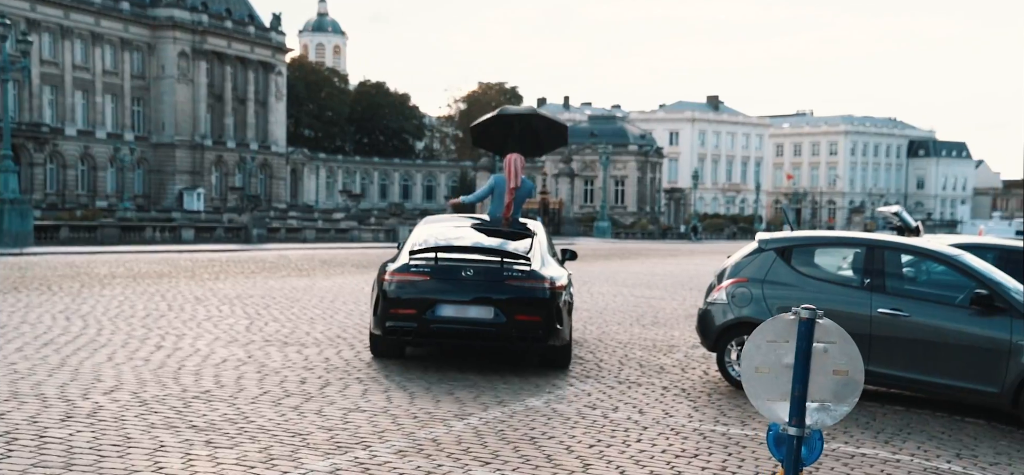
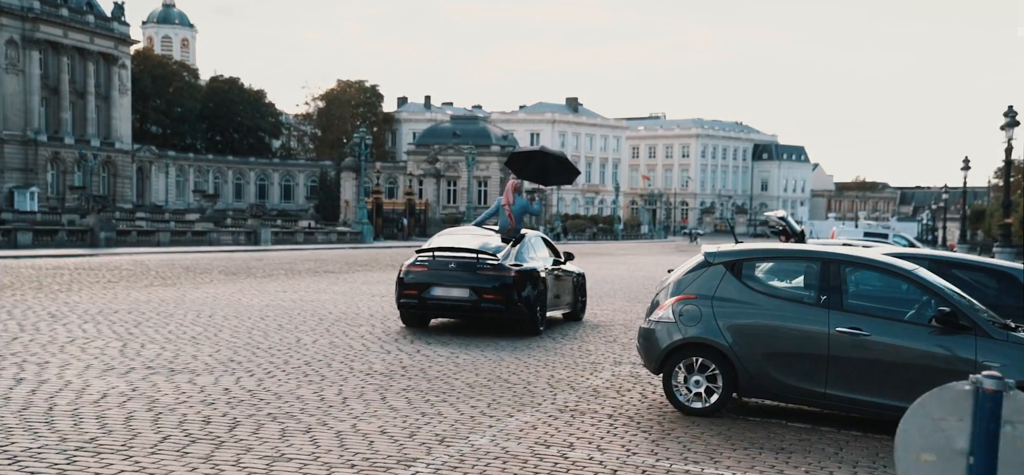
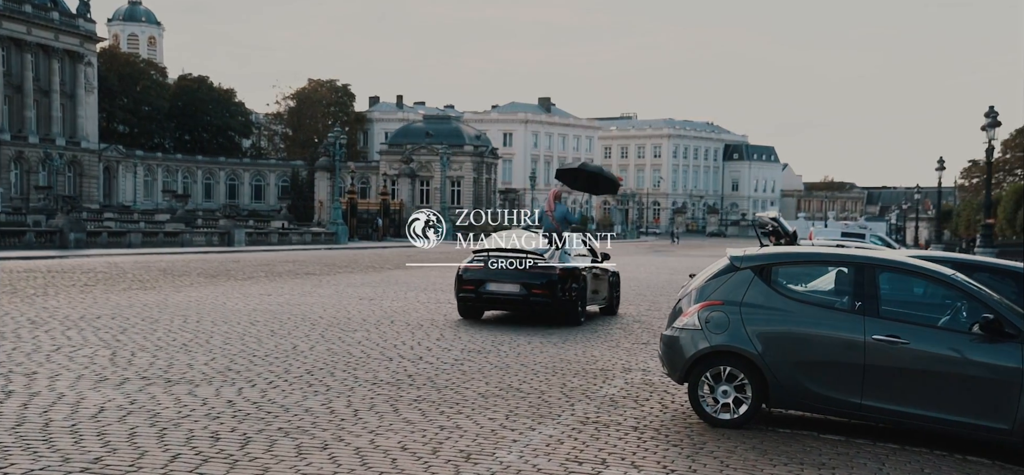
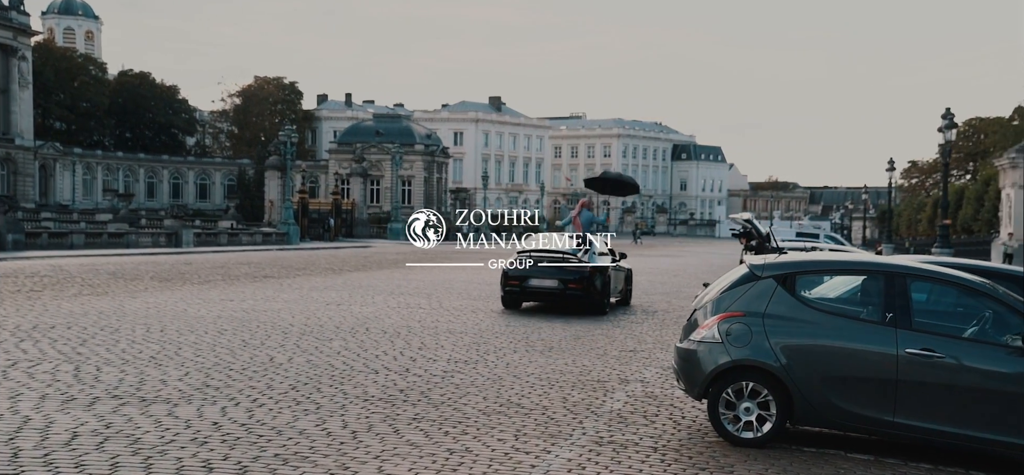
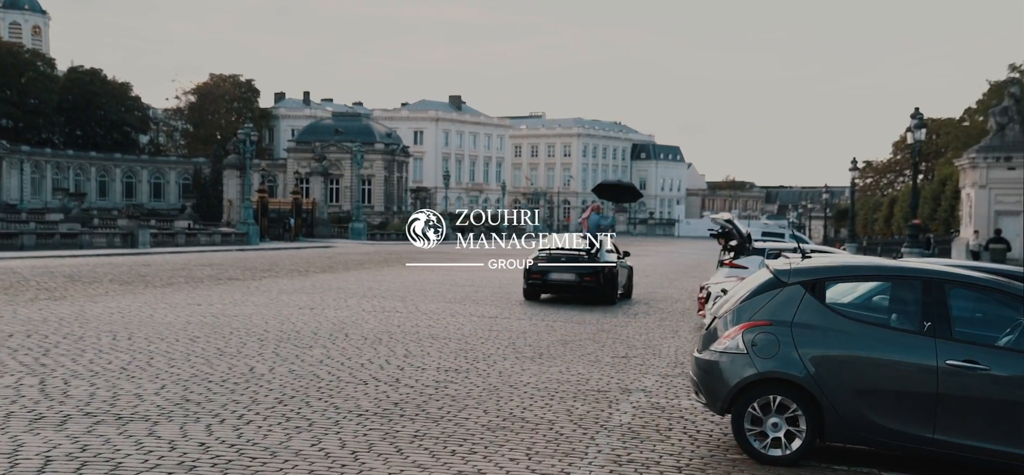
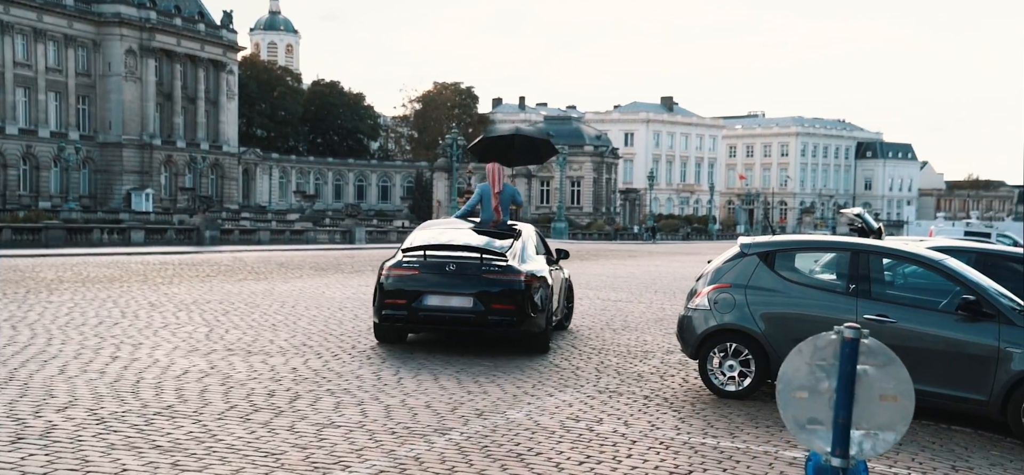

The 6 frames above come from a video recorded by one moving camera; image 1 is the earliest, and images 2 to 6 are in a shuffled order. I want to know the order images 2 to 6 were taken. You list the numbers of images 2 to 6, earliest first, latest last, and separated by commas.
6, 2, 3, 4, 5
